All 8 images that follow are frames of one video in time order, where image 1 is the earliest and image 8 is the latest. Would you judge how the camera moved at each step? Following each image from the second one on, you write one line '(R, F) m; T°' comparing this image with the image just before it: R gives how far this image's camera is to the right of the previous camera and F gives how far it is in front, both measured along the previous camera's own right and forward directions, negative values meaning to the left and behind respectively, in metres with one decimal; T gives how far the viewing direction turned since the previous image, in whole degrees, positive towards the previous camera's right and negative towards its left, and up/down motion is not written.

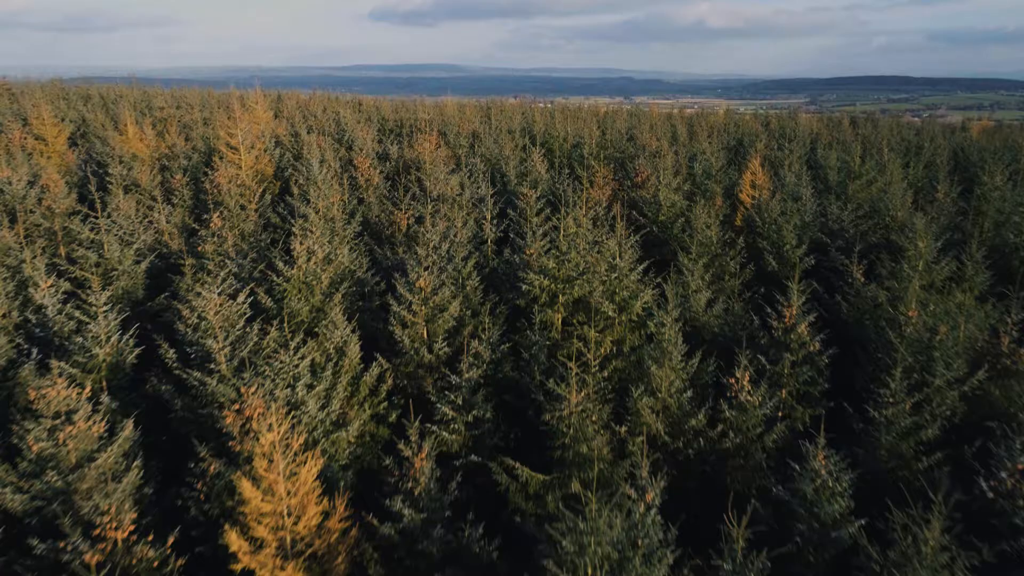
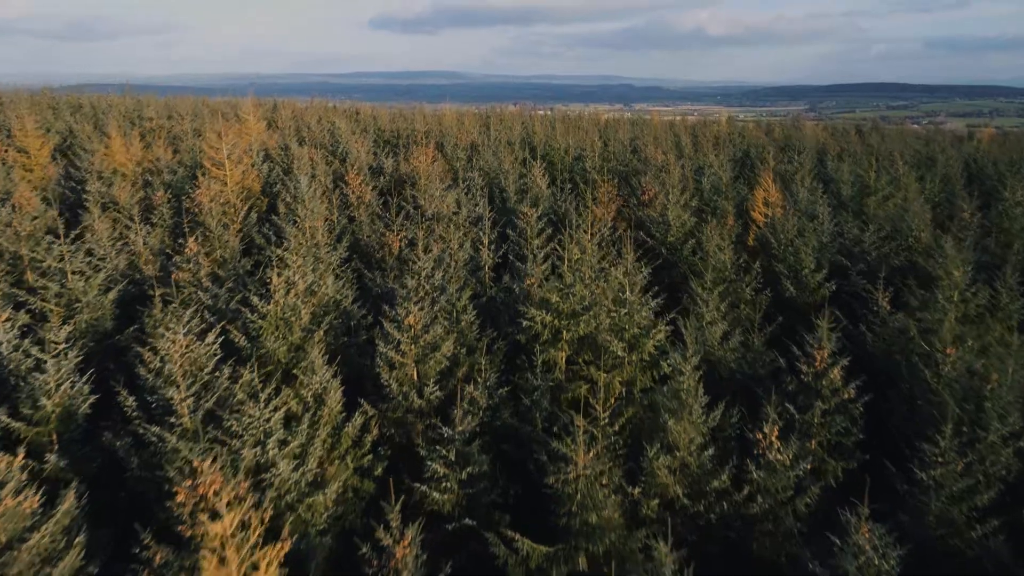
(0.0, +0.6) m; 0°
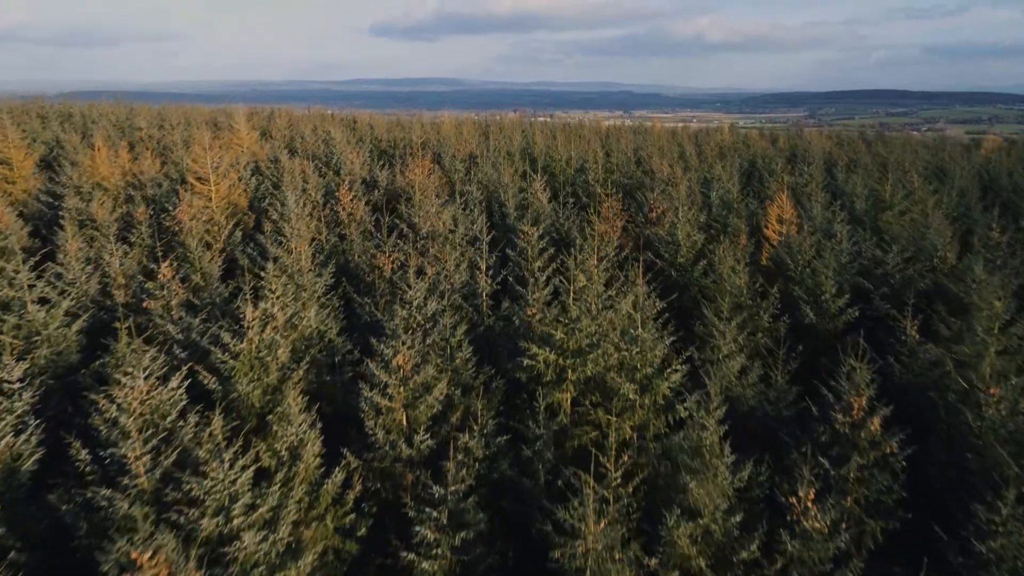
(0.0, +0.6) m; 0°
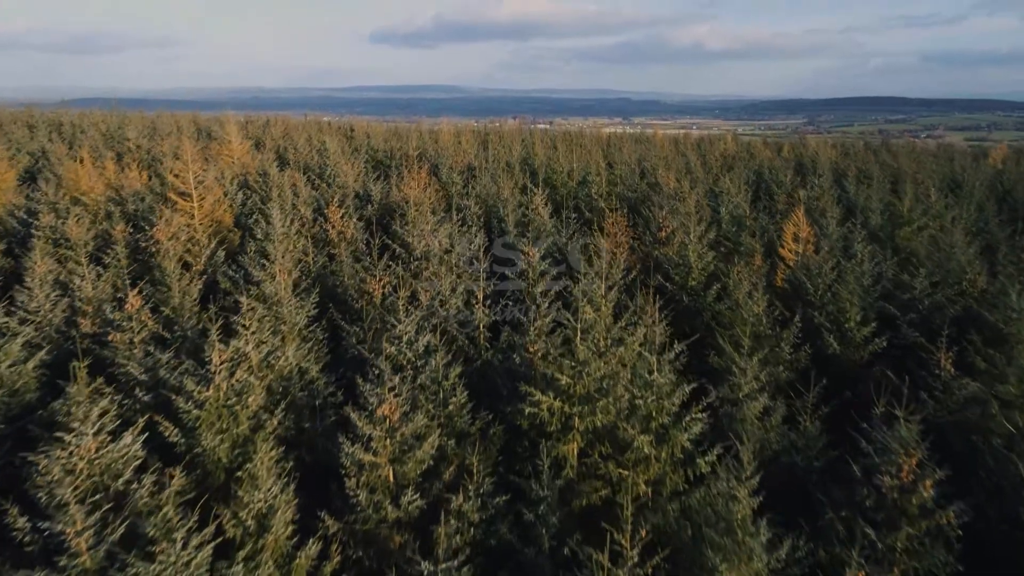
(0.0, +0.6) m; 0°
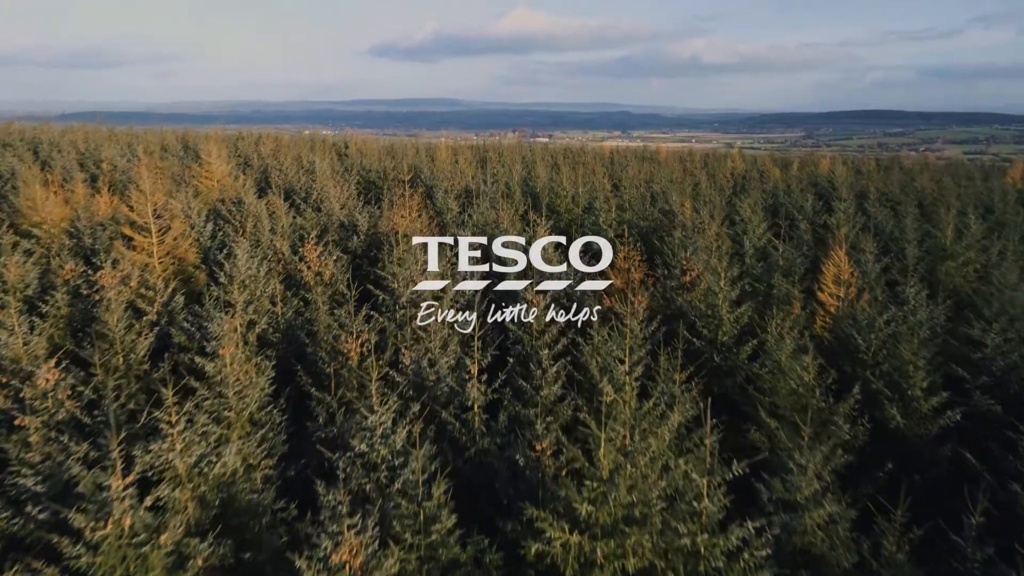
(0.0, +1.2) m; 0°
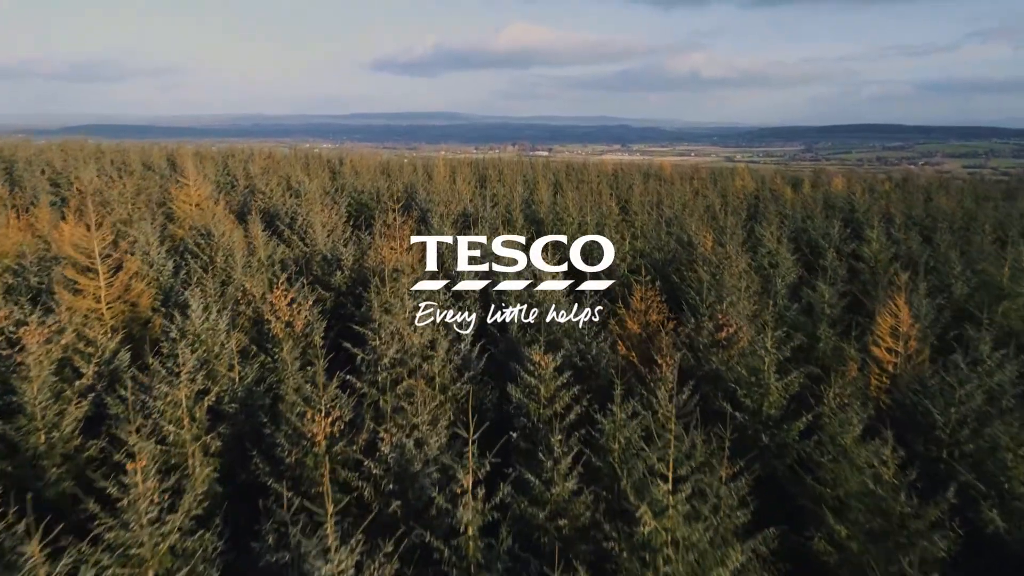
(0.0, +1.2) m; 0°
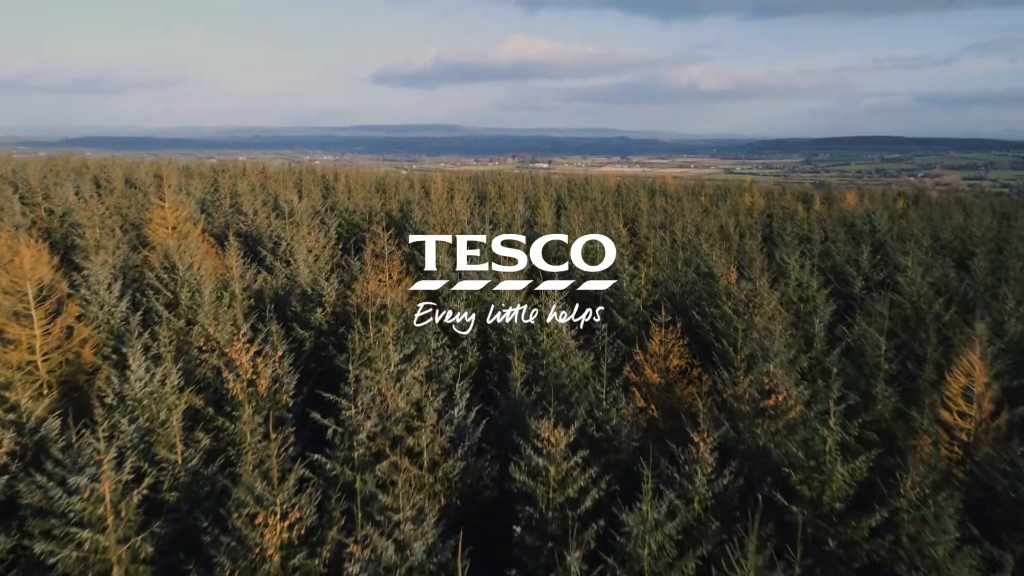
(0.0, +1.1) m; 0°
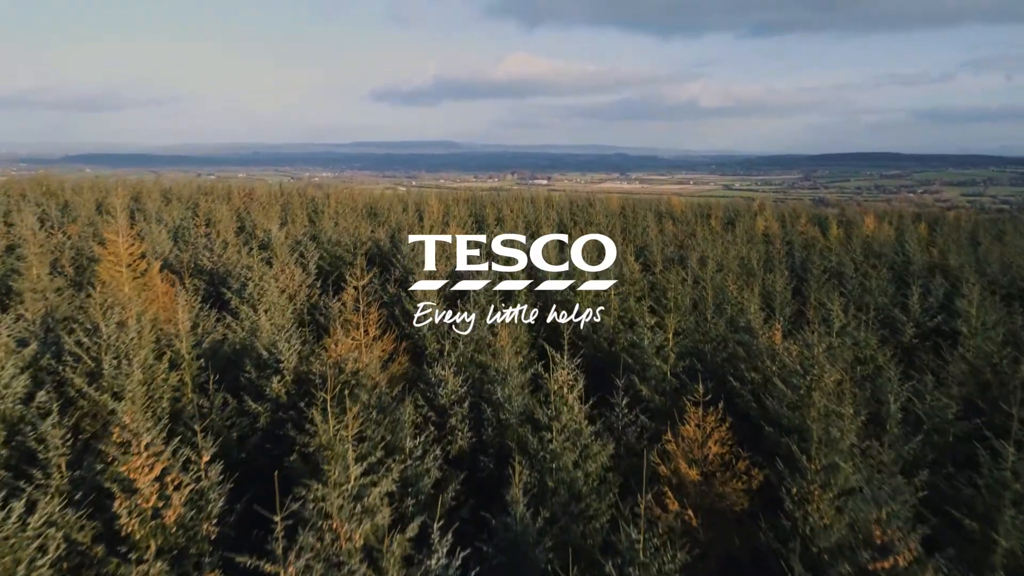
(0.0, +1.7) m; 0°
